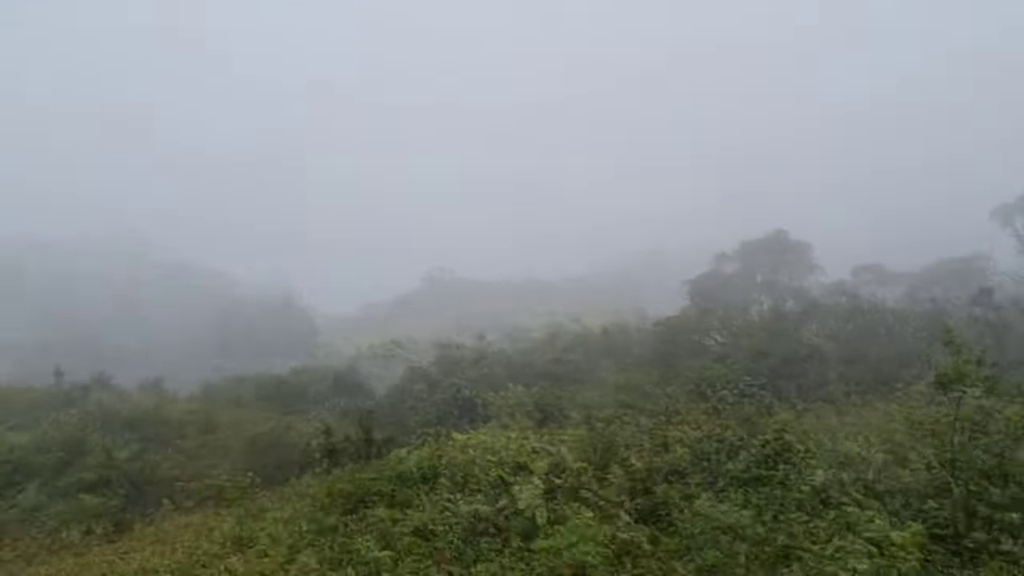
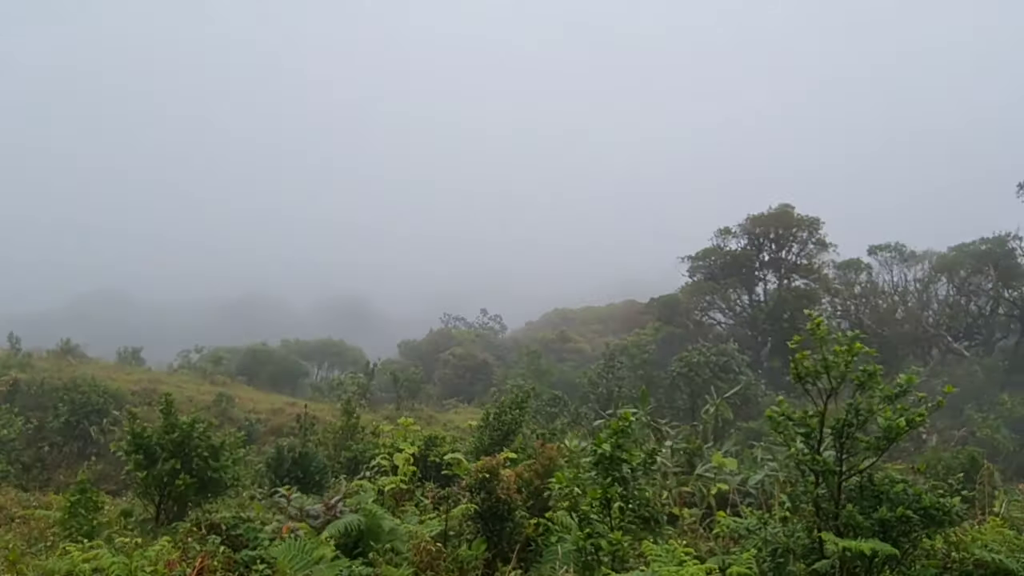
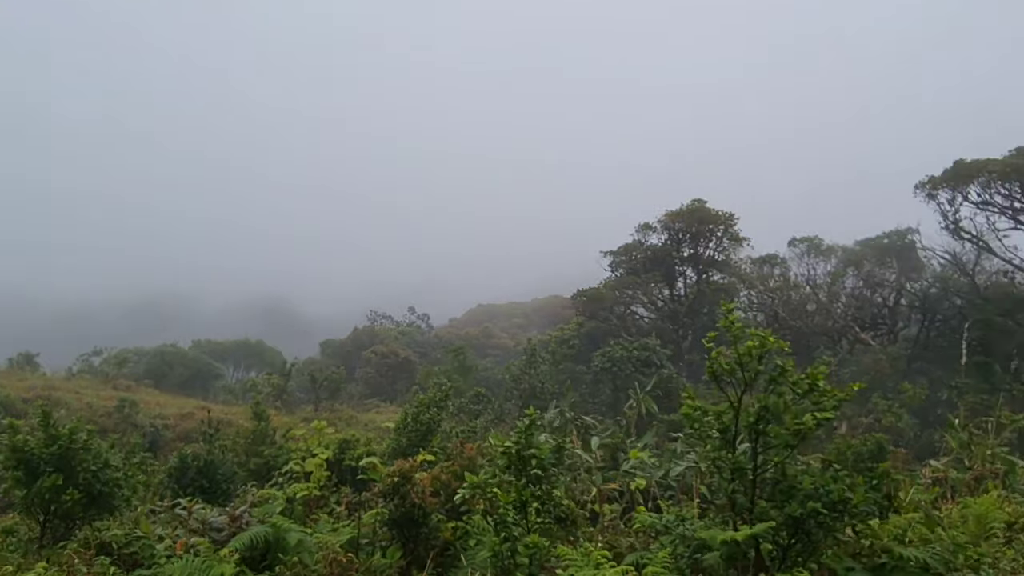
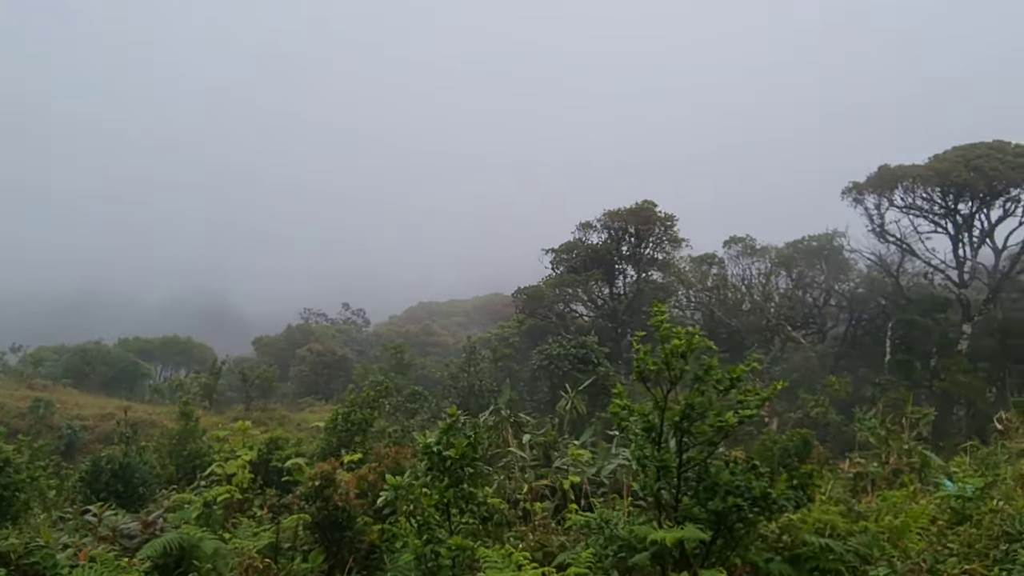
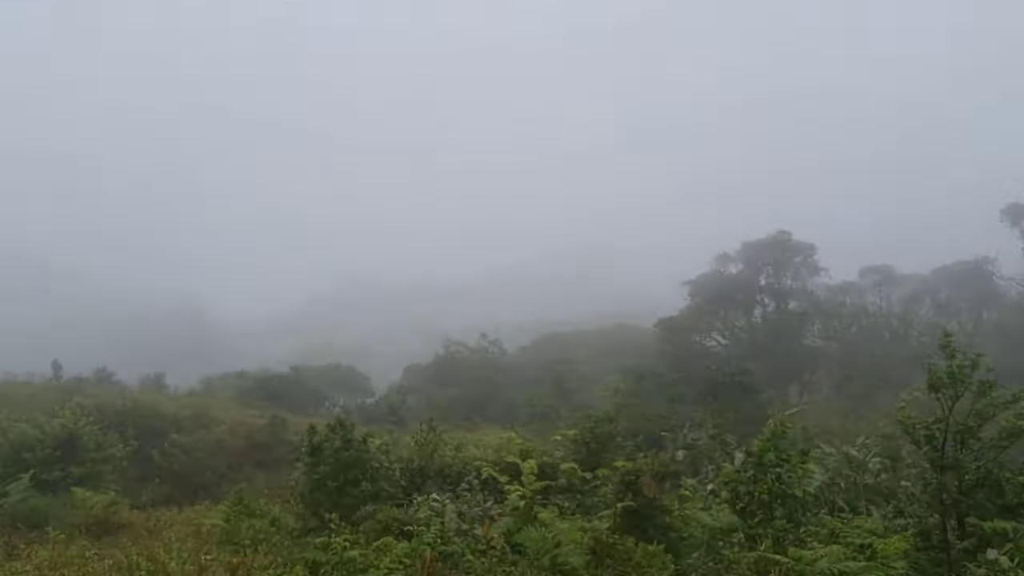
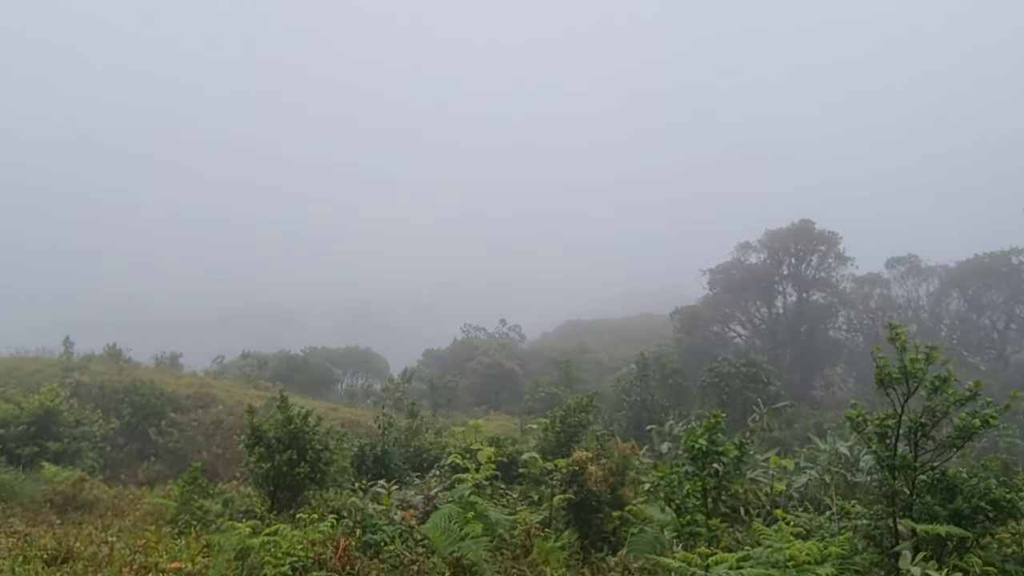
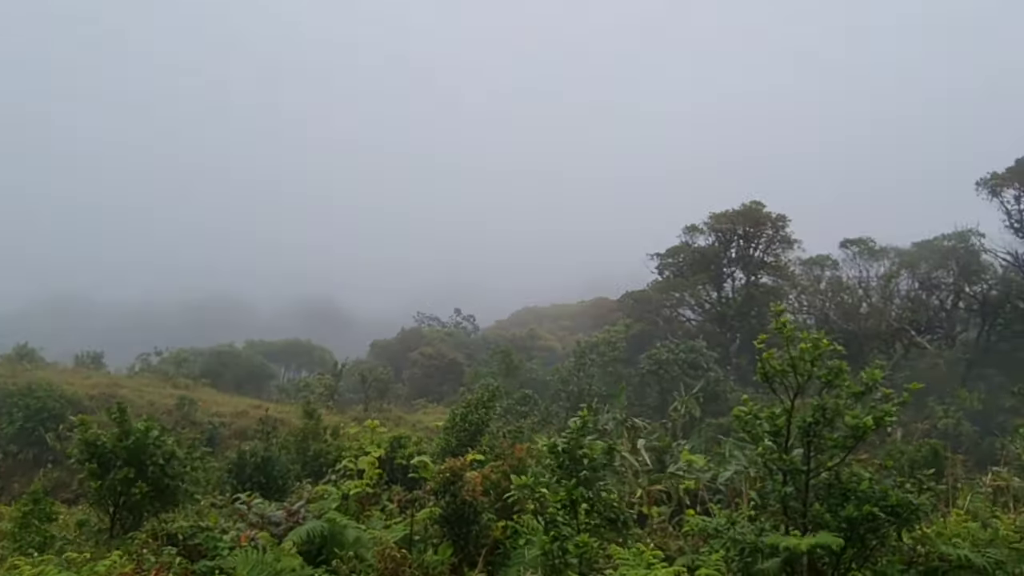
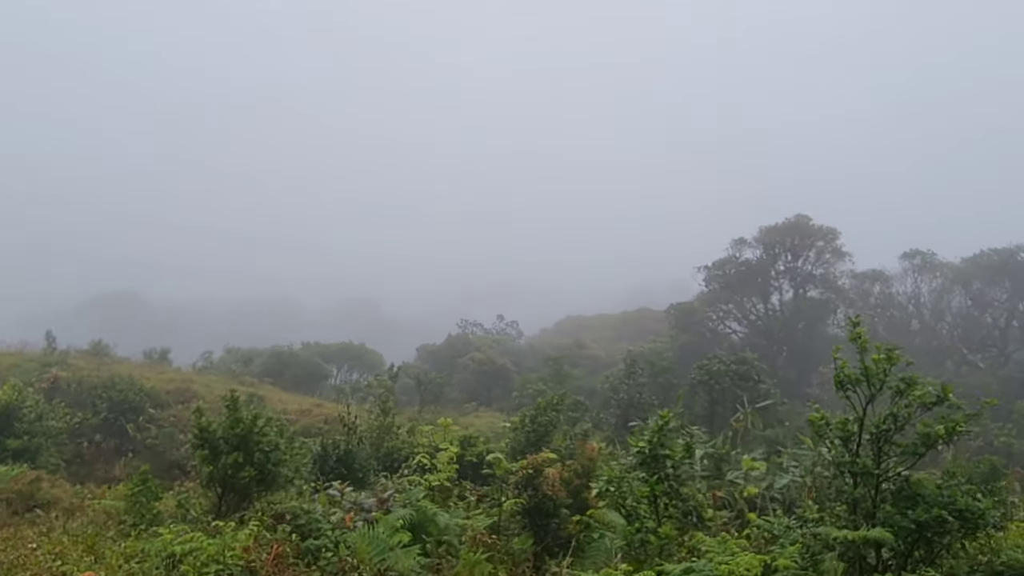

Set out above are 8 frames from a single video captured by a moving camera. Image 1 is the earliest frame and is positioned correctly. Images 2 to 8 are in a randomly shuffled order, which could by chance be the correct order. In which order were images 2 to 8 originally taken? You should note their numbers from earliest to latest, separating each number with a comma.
5, 6, 8, 2, 7, 3, 4
